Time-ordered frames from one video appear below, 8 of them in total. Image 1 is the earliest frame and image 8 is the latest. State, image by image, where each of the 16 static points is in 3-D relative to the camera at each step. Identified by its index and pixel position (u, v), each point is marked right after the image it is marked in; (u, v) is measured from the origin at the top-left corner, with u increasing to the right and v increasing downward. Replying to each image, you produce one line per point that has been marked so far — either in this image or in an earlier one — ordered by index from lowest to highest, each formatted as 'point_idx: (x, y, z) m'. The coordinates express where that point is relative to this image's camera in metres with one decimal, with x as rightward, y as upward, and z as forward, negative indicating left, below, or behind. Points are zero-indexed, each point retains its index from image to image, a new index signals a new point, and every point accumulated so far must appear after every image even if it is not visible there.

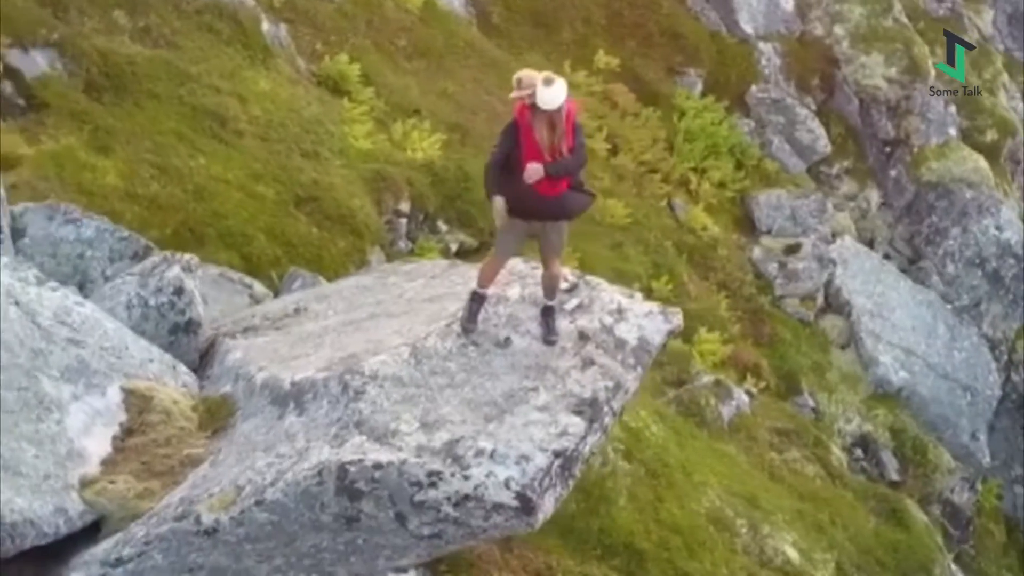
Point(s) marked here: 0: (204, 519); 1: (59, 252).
0: (-1.9, -1.4, +11.6) m
1: (-3.6, +0.3, +15.8) m
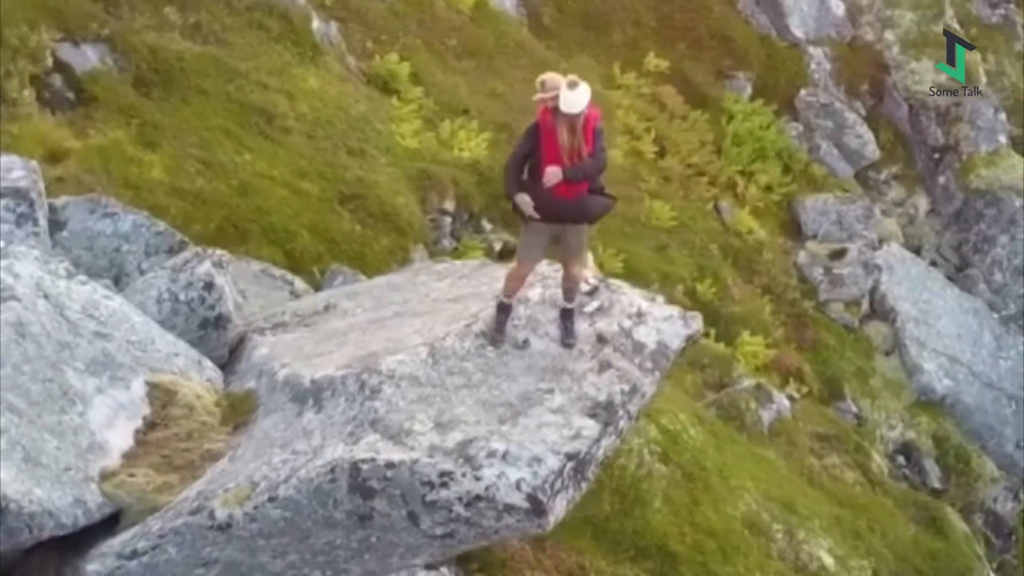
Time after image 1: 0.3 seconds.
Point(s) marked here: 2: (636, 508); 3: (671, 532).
0: (-1.8, -1.4, +11.7) m
1: (-3.4, +0.4, +16.0) m
2: (+1.3, -2.3, +20.1) m
3: (+1.6, -2.5, +20.2) m
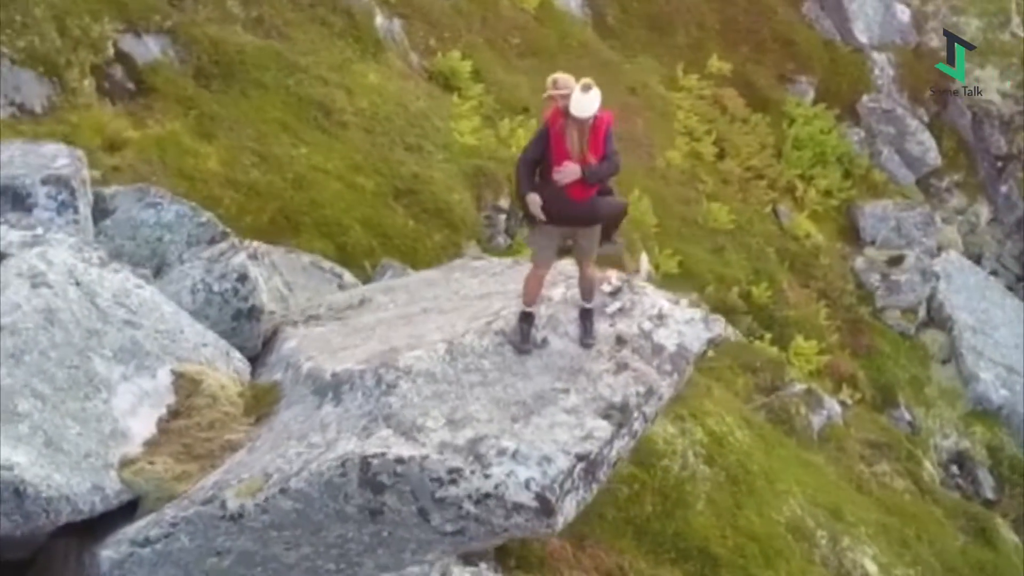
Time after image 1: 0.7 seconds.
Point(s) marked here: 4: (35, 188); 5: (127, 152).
0: (-1.7, -1.3, +11.9) m
1: (-3.1, +0.4, +16.2) m
2: (+1.7, -2.3, +20.2) m
3: (+2.1, -2.5, +20.2) m
4: (-3.7, +0.8, +15.1) m
5: (-3.9, +1.4, +19.9) m
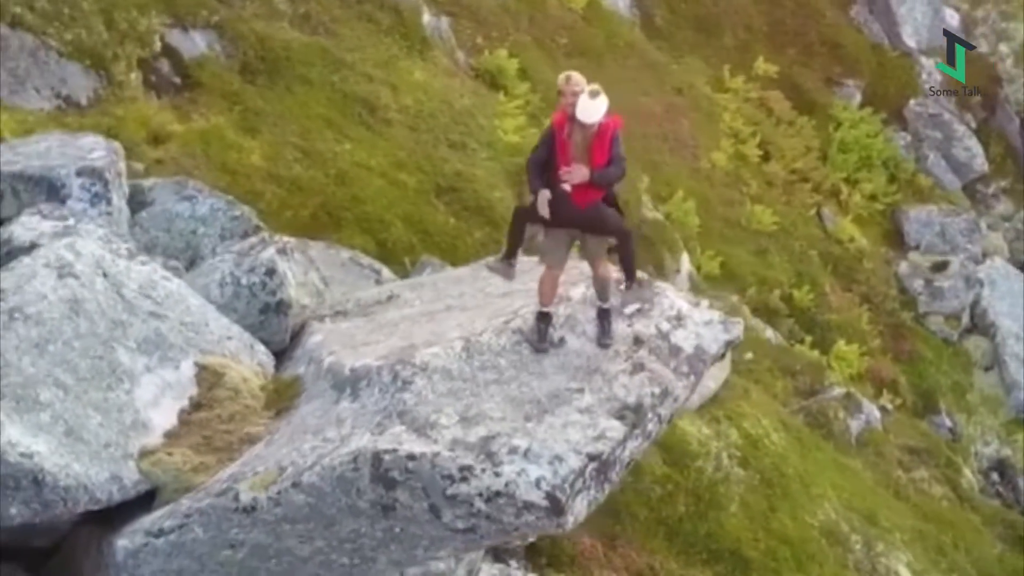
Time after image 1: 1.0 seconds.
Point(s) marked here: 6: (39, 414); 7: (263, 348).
0: (-1.7, -1.3, +12.1) m
1: (-2.8, +0.5, +16.4) m
2: (+2.0, -2.3, +20.2) m
3: (+2.4, -2.6, +20.2) m
4: (-3.5, +0.9, +15.4) m
5: (-3.5, +1.5, +20.2) m
6: (-3.0, -0.8, +12.5) m
7: (-1.9, -0.4, +14.6) m
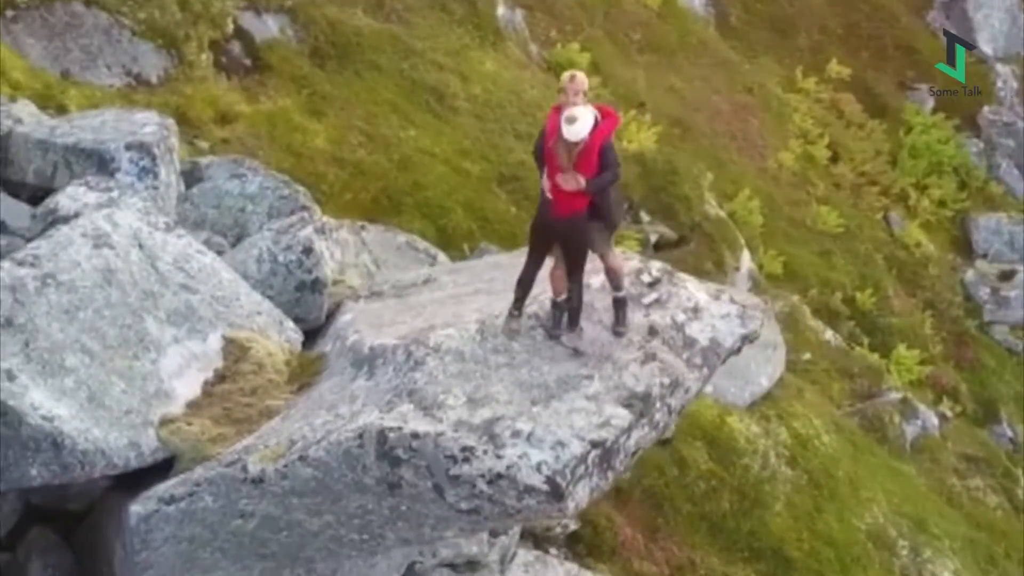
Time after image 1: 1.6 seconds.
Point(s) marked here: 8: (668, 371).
0: (-1.6, -1.1, +12.3) m
1: (-2.5, +0.7, +16.8) m
2: (+2.5, -2.3, +20.2) m
3: (+2.8, -2.6, +20.2) m
4: (-3.1, +1.1, +15.7) m
5: (-2.9, +1.7, +20.5) m
6: (-2.9, -0.6, +12.8) m
7: (-1.7, -0.3, +14.8) m
8: (+1.0, -0.5, +12.7) m
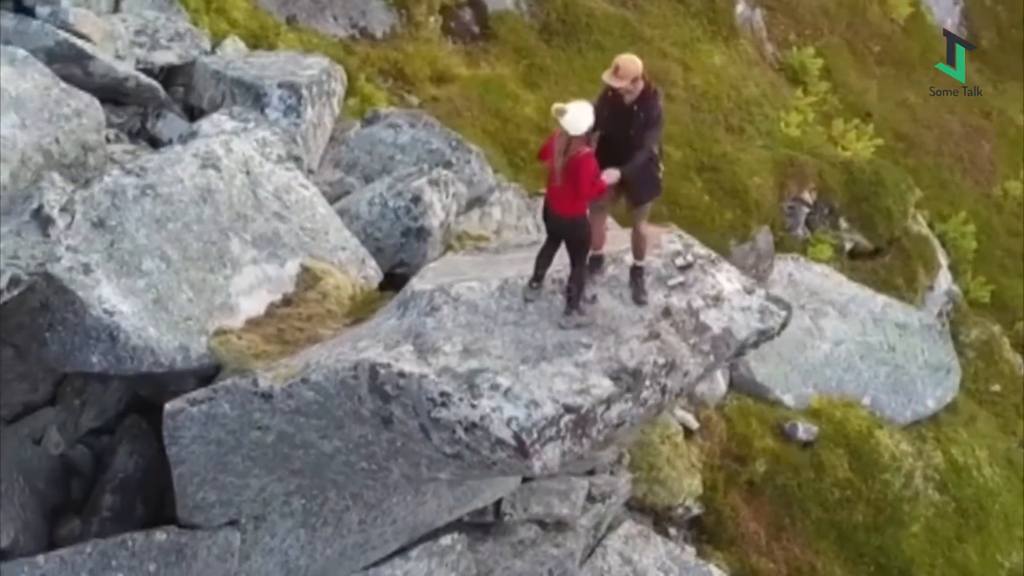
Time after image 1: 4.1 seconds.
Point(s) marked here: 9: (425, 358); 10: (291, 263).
0: (-1.7, -0.7, +13.4) m
1: (-1.3, +1.2, +17.9) m
2: (+3.9, -2.5, +20.3) m
3: (+4.2, -2.8, +20.1) m
4: (-2.1, +1.7, +17.0) m
5: (-0.7, +2.2, +21.6) m
6: (-2.7, +0.1, +14.1) m
7: (-1.1, +0.2, +15.9) m
8: (+1.1, -0.4, +13.2) m
9: (-0.6, -0.5, +12.9) m
10: (-1.7, +0.2, +15.0) m
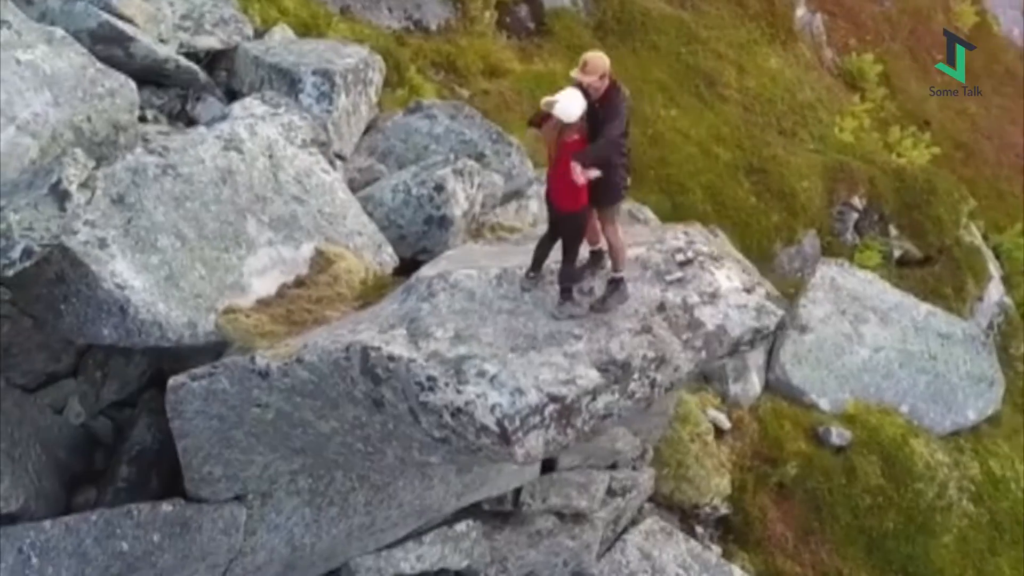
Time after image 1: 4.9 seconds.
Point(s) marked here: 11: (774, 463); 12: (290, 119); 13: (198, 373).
0: (-1.7, -0.5, +13.7) m
1: (-1.0, +1.4, +18.1) m
2: (+4.2, -2.6, +20.2) m
3: (+4.4, -2.9, +20.1) m
4: (-1.8, +1.9, +17.3) m
5: (-0.2, +2.3, +21.8) m
6: (-2.7, +0.2, +14.5) m
7: (-0.9, +0.3, +16.1) m
8: (+1.0, -0.4, +13.3) m
9: (-0.6, -0.4, +13.1) m
10: (-1.6, +0.3, +15.3) m
11: (+2.7, -1.8, +20.0) m
12: (-1.8, +1.3, +16.3) m
13: (-2.2, -0.6, +14.0) m
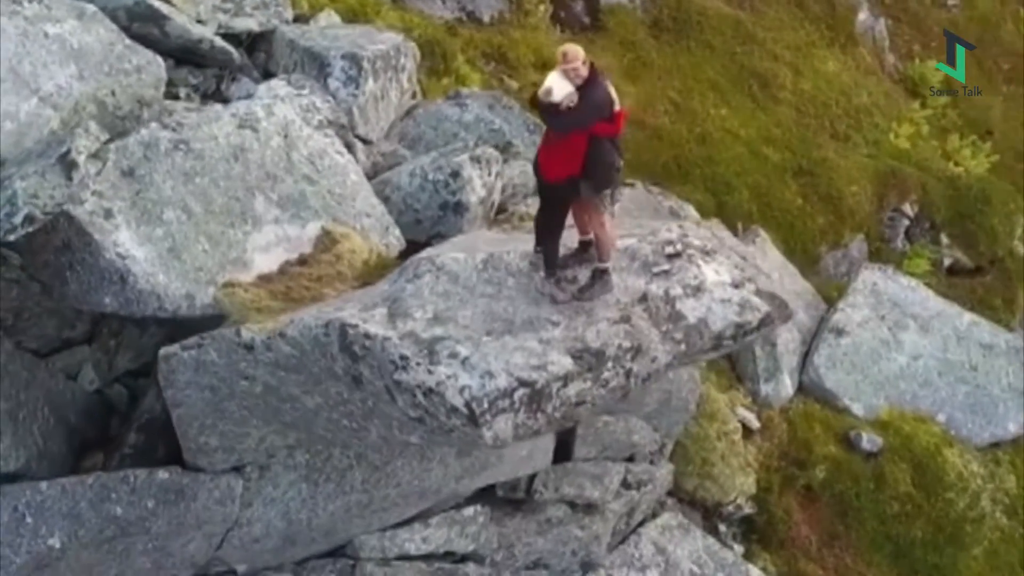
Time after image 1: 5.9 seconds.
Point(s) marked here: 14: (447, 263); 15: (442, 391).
0: (-1.8, -0.3, +13.9) m
1: (-0.7, +1.5, +18.3) m
2: (+4.4, -2.6, +20.0) m
3: (+4.7, -3.0, +19.8) m
4: (-1.6, +2.0, +17.5) m
5: (+0.4, +2.4, +21.9) m
6: (-2.7, +0.5, +14.8) m
7: (-0.9, +0.4, +16.3) m
8: (+0.9, -0.3, +13.3) m
9: (-0.8, -0.2, +13.3) m
10: (-1.6, +0.5, +15.5) m
11: (+2.9, -1.8, +19.9) m
12: (-1.7, +1.5, +16.5) m
13: (-2.3, -0.4, +14.3) m
14: (-0.4, +0.2, +13.9) m
15: (-0.5, -0.6, +12.8) m
